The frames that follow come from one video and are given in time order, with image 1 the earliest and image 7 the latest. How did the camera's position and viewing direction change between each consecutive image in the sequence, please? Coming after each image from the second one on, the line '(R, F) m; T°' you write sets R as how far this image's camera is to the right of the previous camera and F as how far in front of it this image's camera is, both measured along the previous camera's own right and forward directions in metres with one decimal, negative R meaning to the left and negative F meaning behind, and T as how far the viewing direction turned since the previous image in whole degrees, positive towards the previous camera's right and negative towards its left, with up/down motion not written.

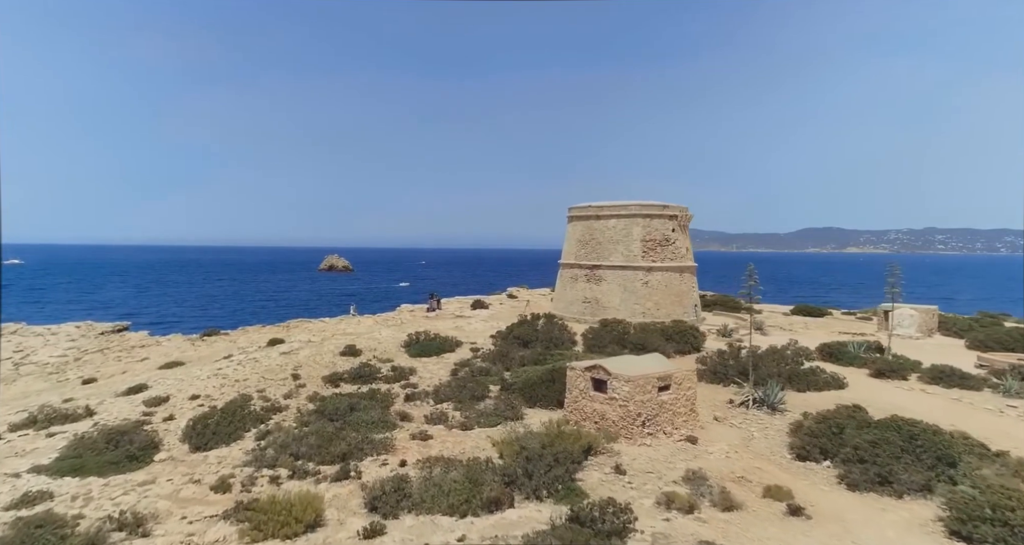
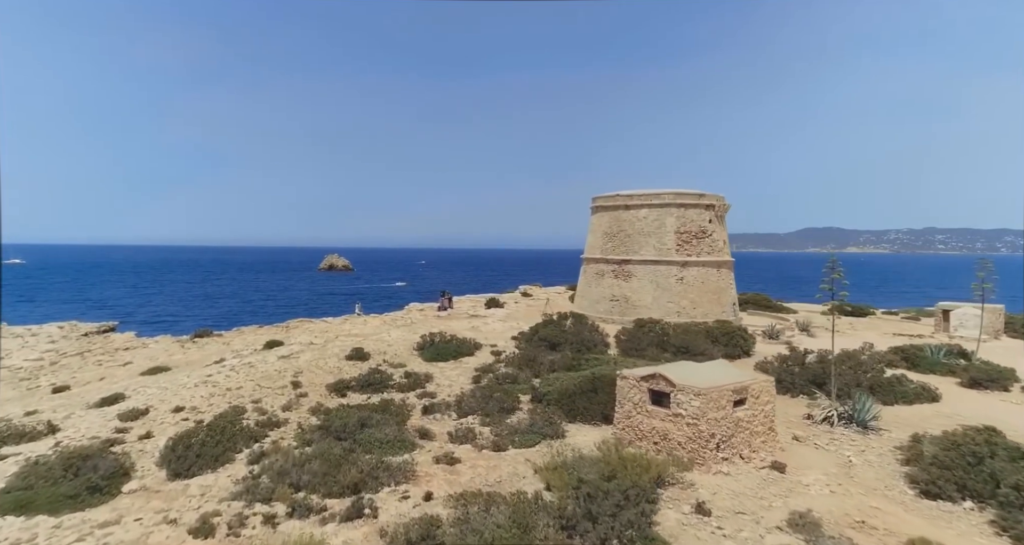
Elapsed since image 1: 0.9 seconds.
(-1.1, +2.7) m; 0°
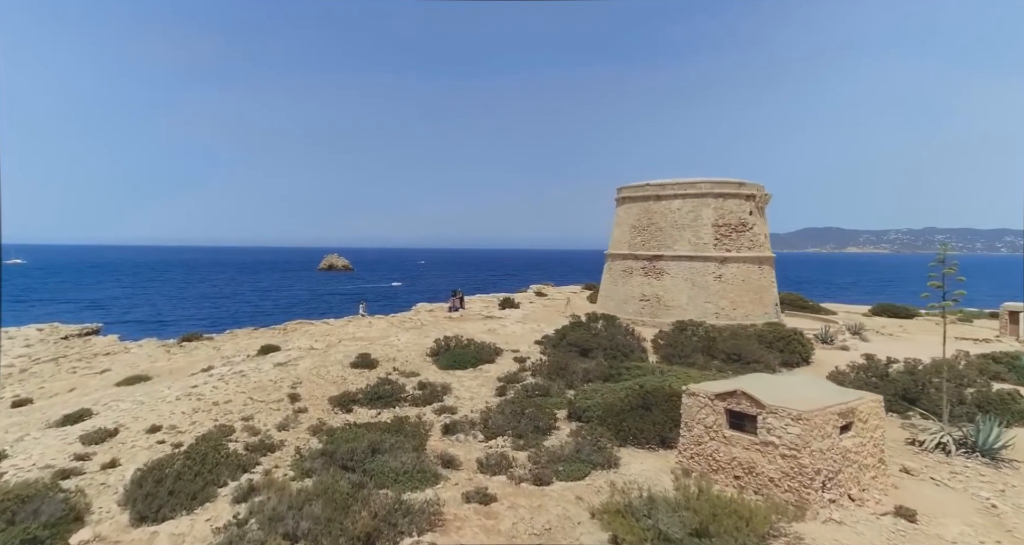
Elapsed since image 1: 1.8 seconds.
(-1.0, +2.6) m; 0°
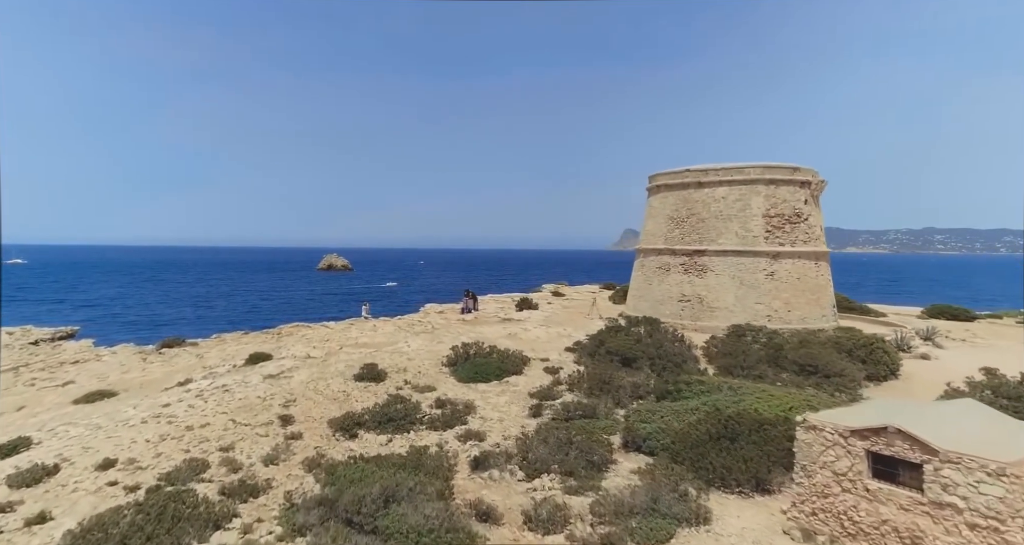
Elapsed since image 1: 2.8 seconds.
(-1.0, +3.0) m; 0°
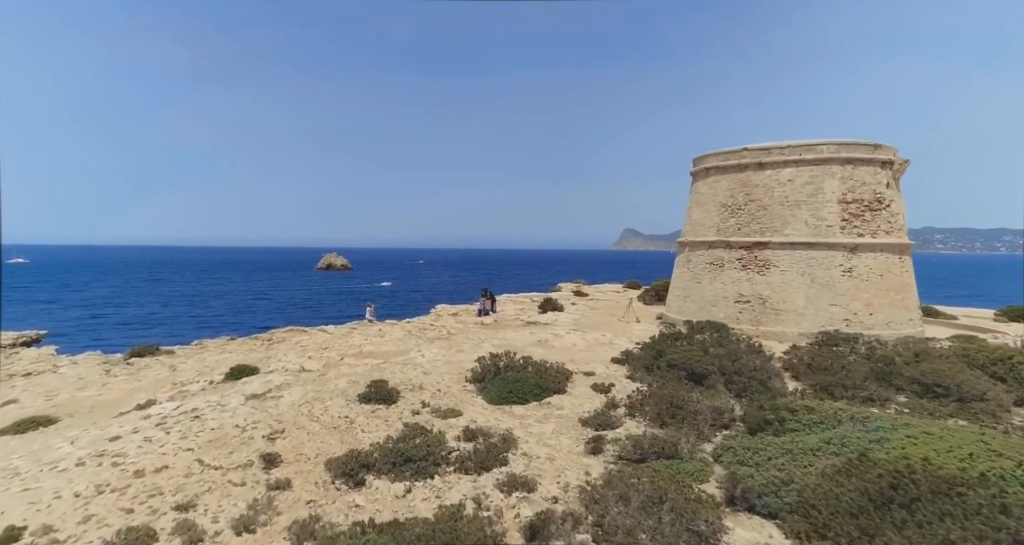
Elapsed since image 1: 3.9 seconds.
(-1.1, +3.4) m; 0°
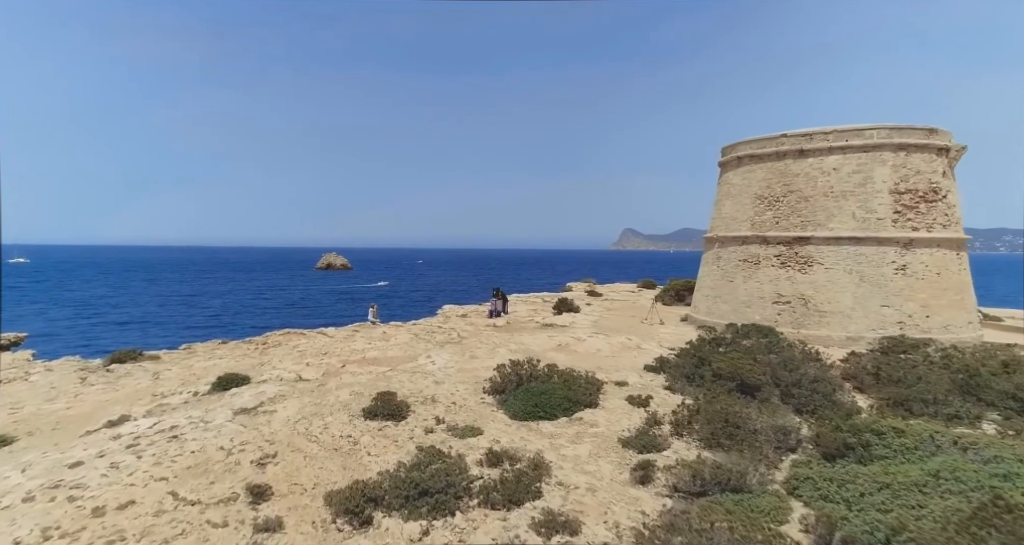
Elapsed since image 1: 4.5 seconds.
(-0.6, +1.7) m; 0°
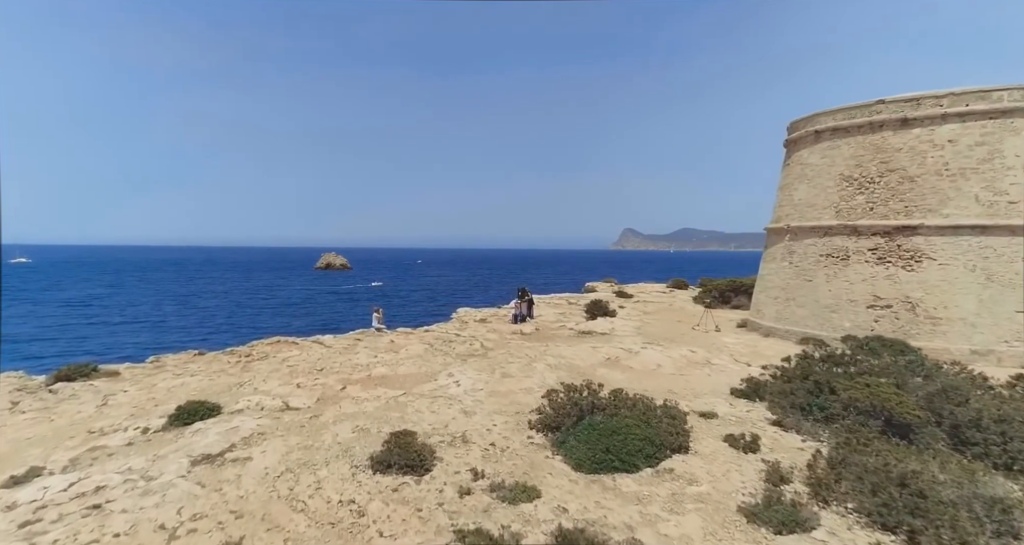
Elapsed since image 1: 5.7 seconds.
(-1.1, +3.4) m; 0°
